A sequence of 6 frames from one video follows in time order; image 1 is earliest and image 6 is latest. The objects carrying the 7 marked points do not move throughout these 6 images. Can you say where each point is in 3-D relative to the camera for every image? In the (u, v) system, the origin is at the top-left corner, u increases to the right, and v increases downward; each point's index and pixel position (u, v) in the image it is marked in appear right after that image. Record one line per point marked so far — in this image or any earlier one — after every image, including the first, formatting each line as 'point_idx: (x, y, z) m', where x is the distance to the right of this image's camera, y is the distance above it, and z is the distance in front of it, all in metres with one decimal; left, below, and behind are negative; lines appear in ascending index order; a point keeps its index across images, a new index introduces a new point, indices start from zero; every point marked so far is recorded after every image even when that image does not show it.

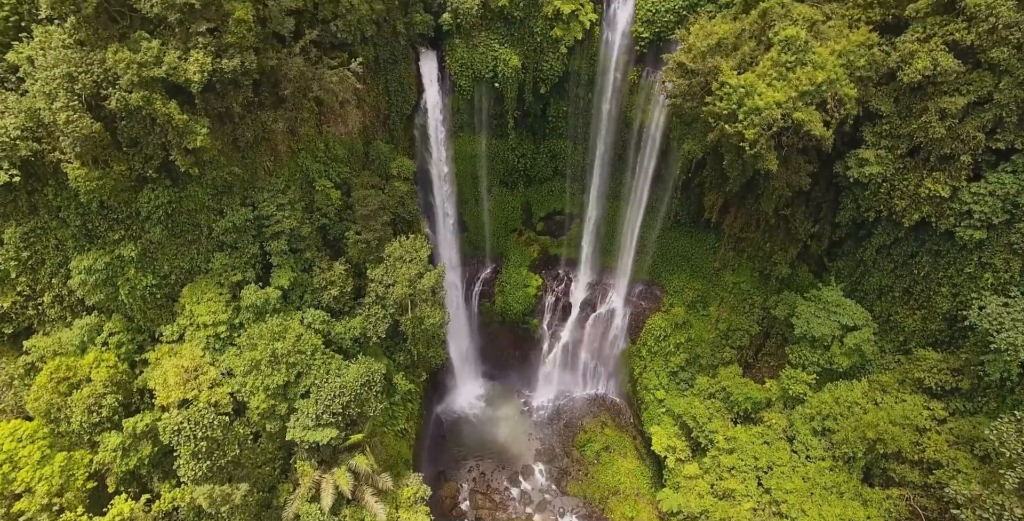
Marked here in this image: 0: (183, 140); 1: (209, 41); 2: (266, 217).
0: (-9.2, +3.3, +14.8) m
1: (-8.1, +5.9, +14.1) m
2: (-8.4, +1.5, +18.2) m
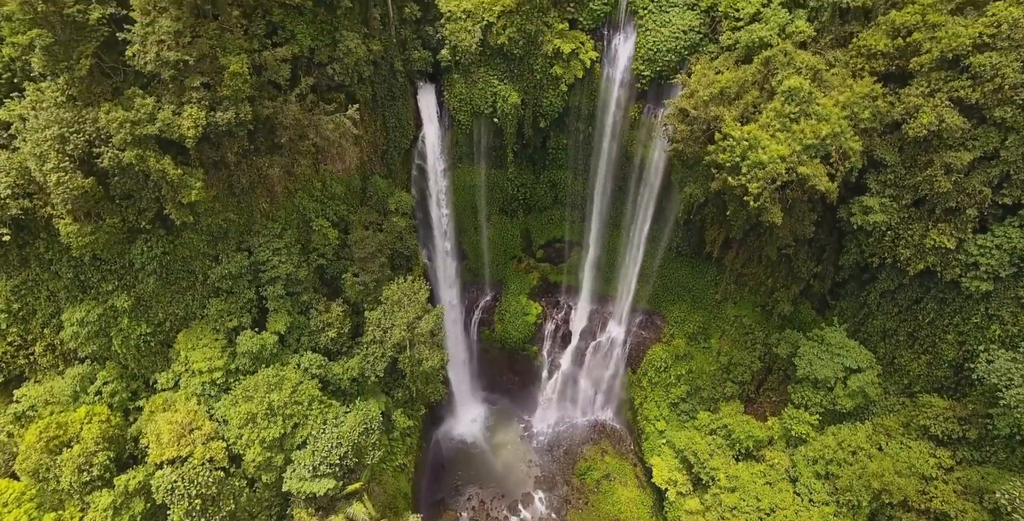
0: (-9.2, +1.8, +14.5) m
1: (-8.1, +4.3, +13.8) m
2: (-8.4, -0.1, +18.0) m
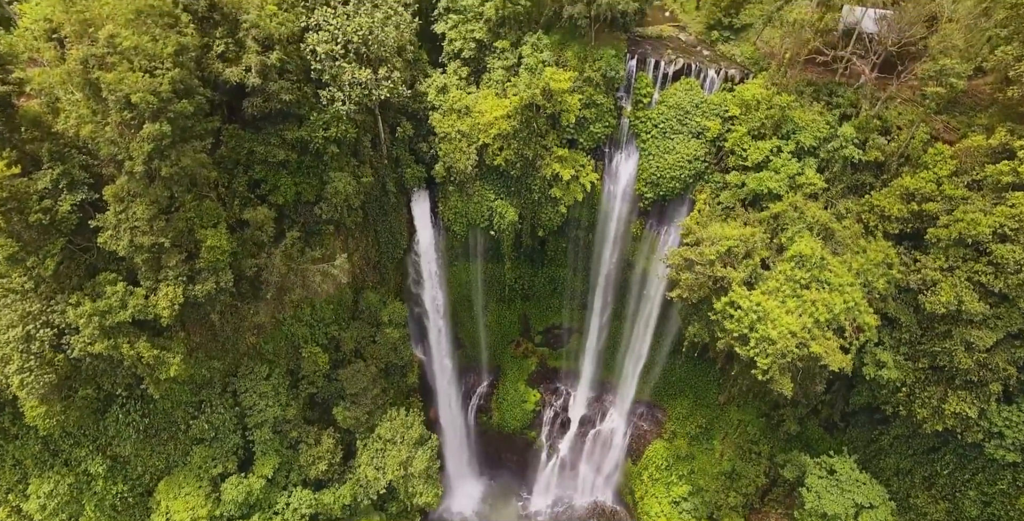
0: (-9.3, -2.8, +13.7) m
1: (-8.1, -0.3, +13.0) m
2: (-8.5, -4.7, +17.1) m
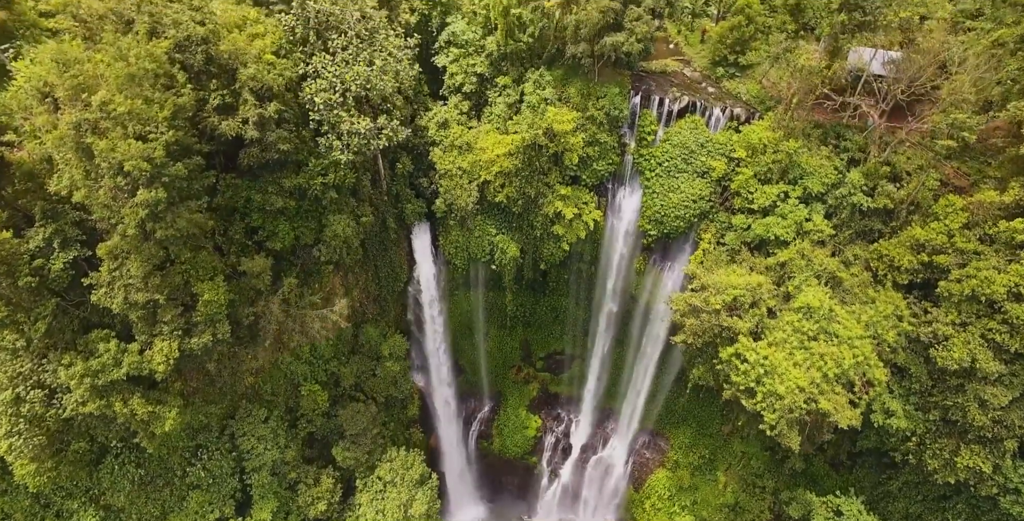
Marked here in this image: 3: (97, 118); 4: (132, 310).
0: (-9.2, -4.1, +13.4) m
1: (-8.1, -1.6, +12.8) m
2: (-8.5, -6.0, +16.9) m
3: (-7.9, +2.7, +10.1) m
4: (-8.7, -1.1, +12.1) m
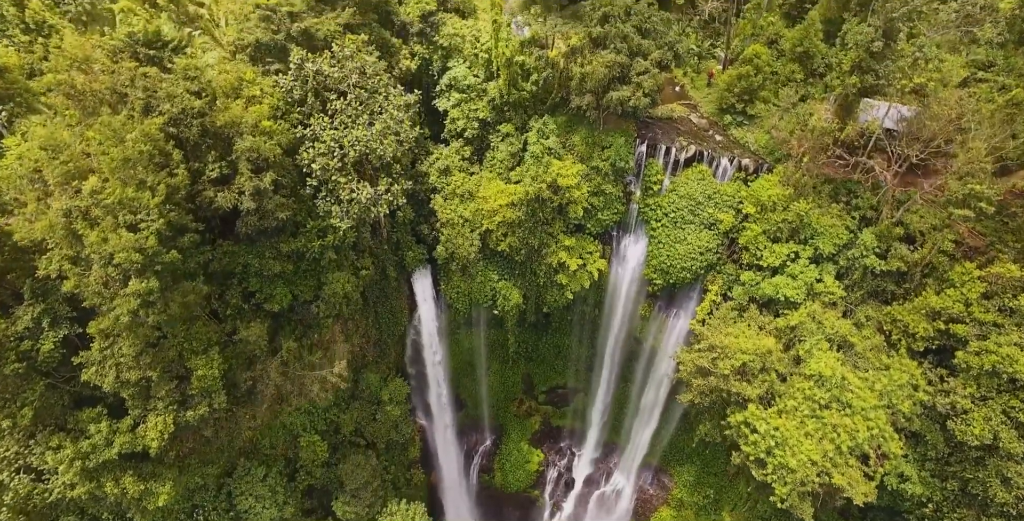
0: (-9.1, -5.9, +13.0) m
1: (-8.0, -3.3, +12.4) m
2: (-8.4, -7.8, +16.5) m
3: (-7.8, +1.0, +9.8) m
4: (-8.6, -2.9, +11.8) m
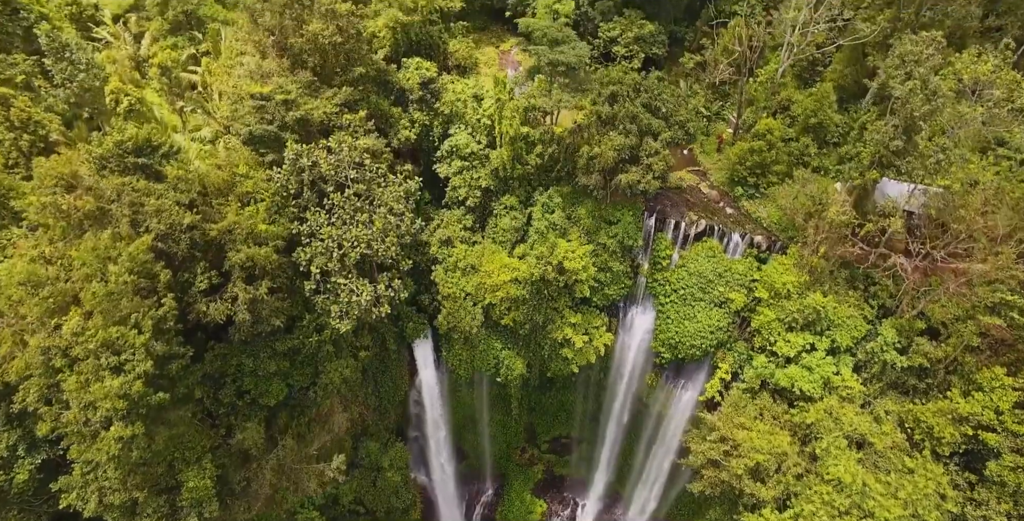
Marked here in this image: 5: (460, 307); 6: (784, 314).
0: (-9.0, -8.3, +12.5) m
1: (-7.9, -5.8, +11.8) m
2: (-8.2, -10.2, +15.9) m
3: (-7.7, -1.5, +9.2) m
4: (-8.5, -5.3, +11.2) m
5: (-1.7, -1.5, +17.6) m
6: (+7.6, -1.5, +14.8) m
